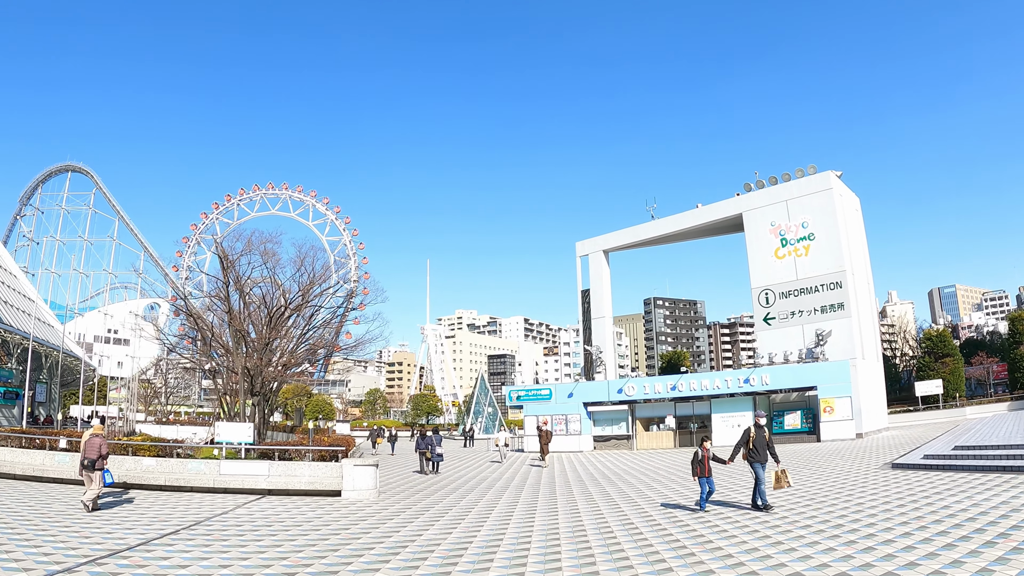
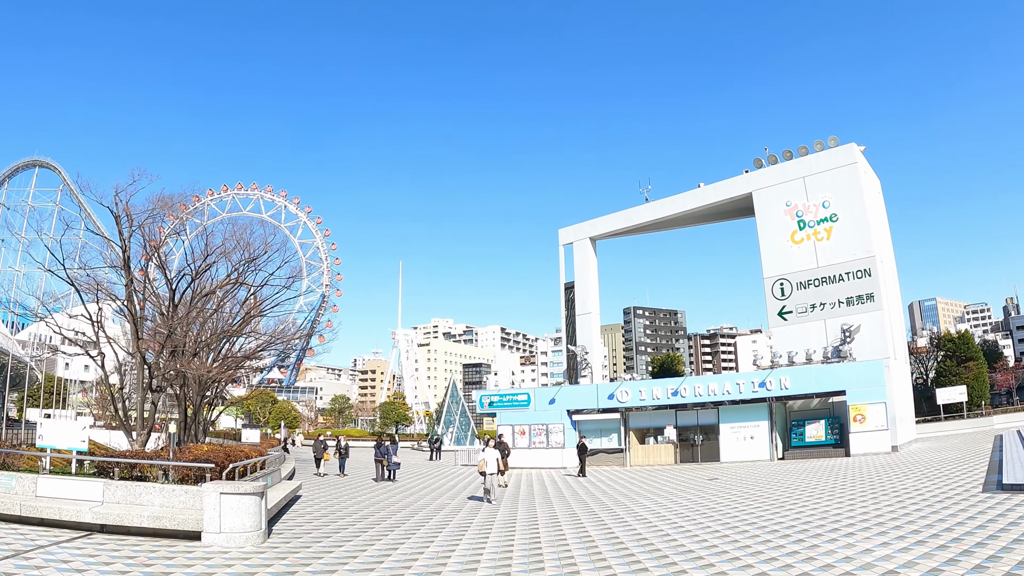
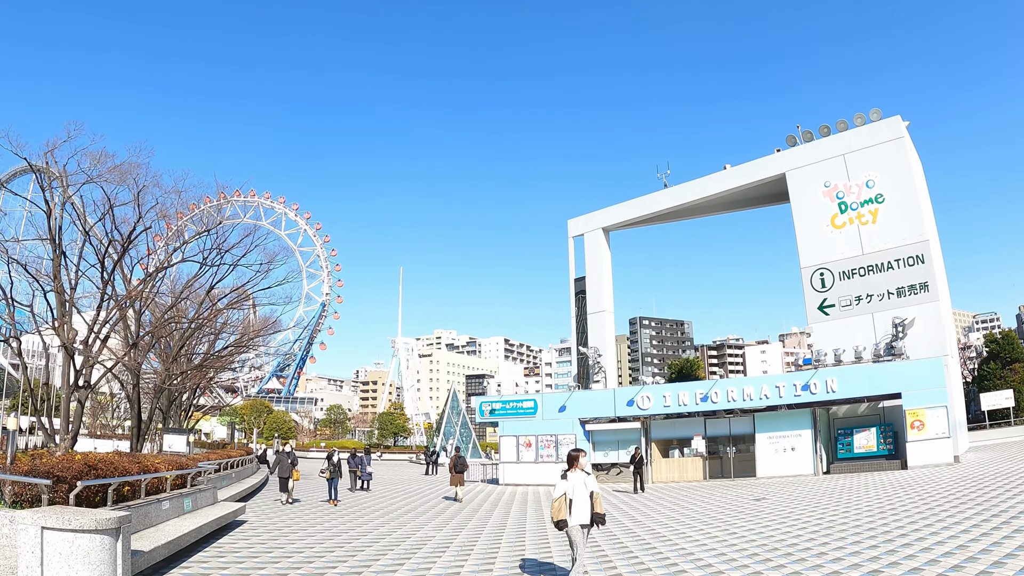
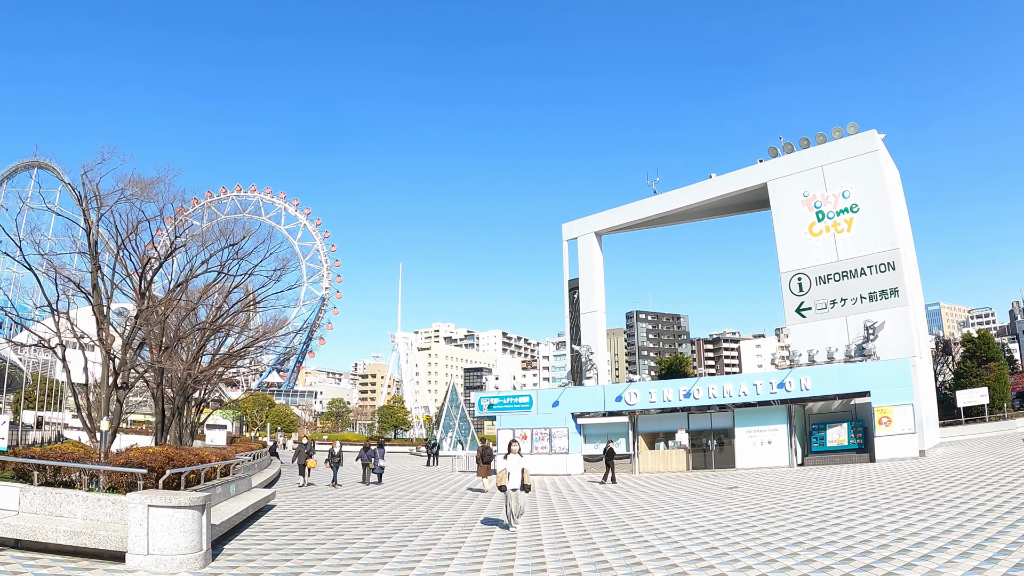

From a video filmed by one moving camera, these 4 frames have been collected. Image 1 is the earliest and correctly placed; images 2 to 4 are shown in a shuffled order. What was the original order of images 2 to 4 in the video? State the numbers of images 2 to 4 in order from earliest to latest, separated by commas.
2, 4, 3
